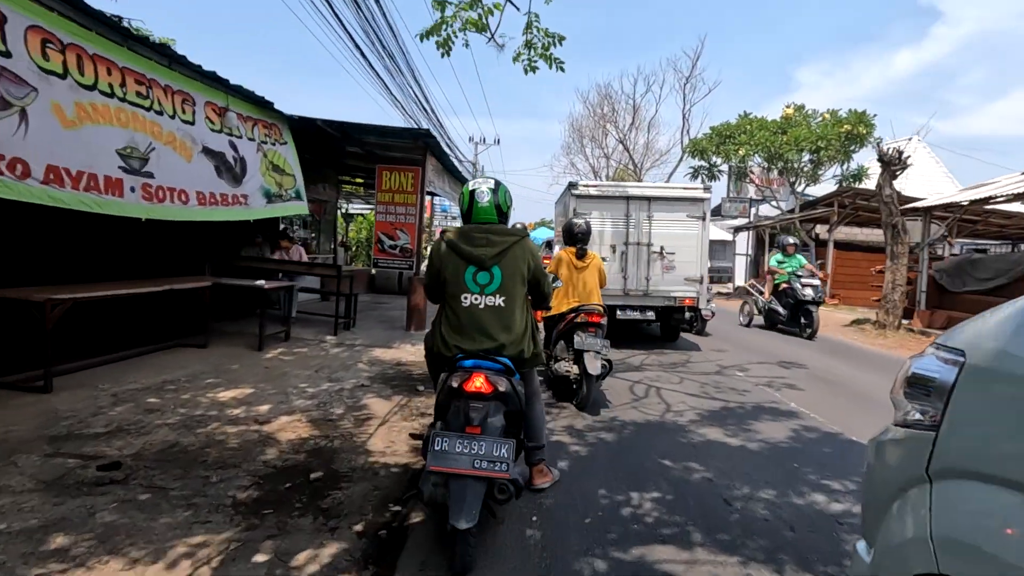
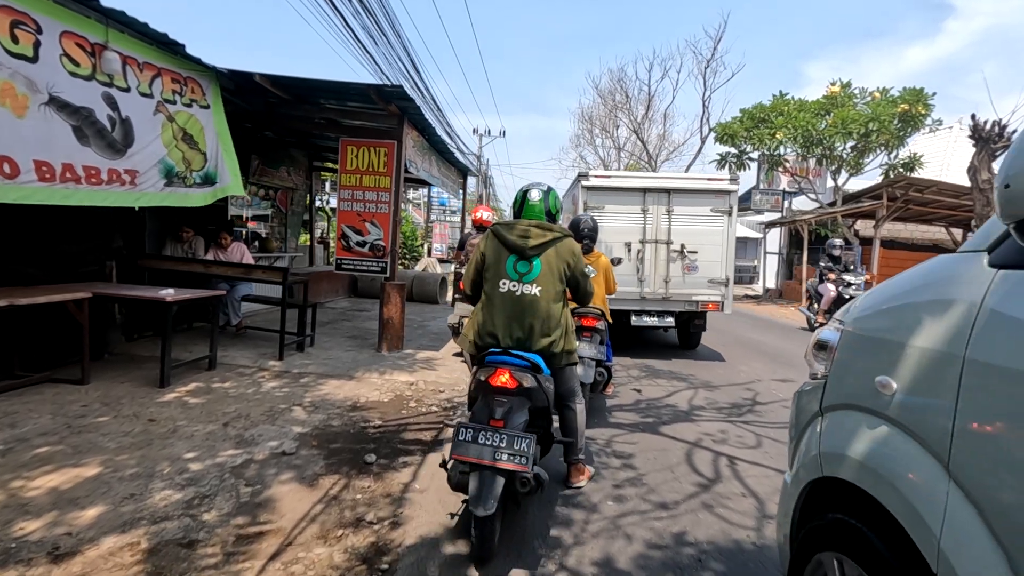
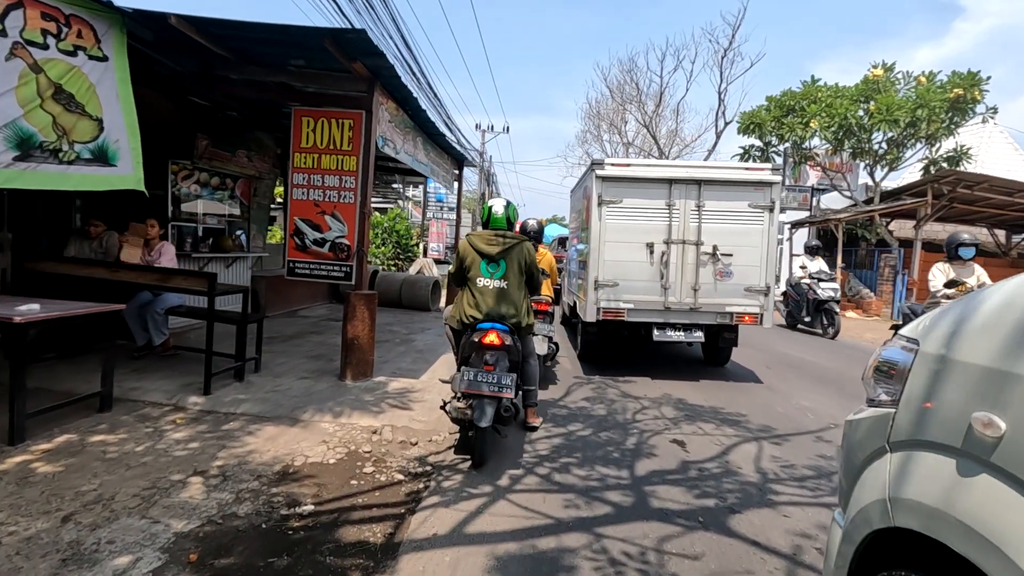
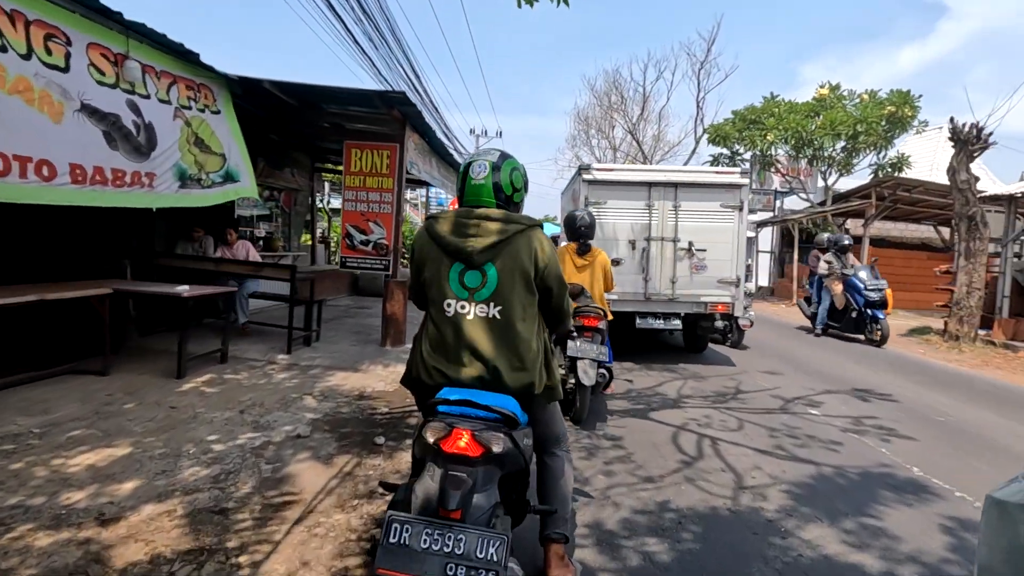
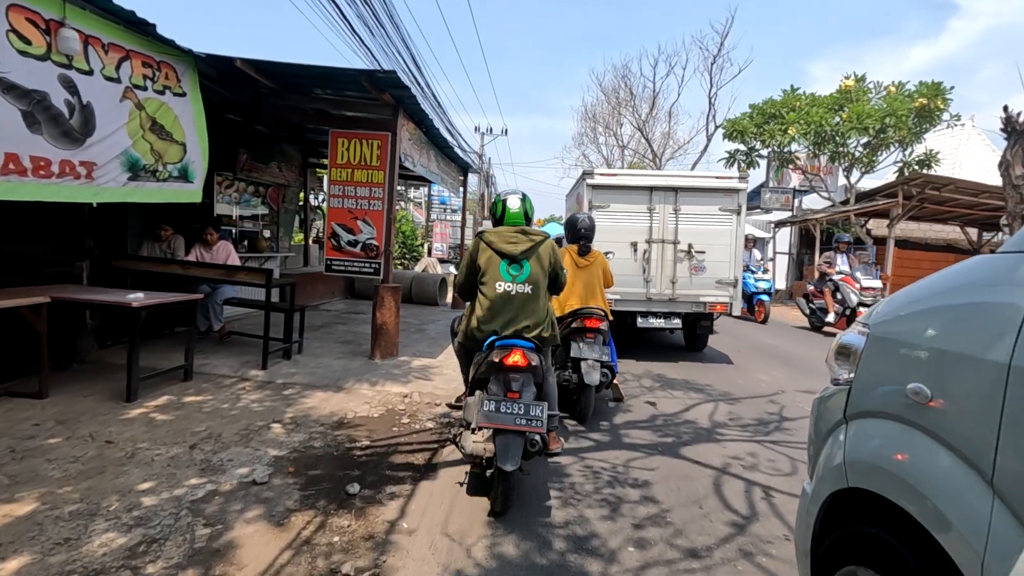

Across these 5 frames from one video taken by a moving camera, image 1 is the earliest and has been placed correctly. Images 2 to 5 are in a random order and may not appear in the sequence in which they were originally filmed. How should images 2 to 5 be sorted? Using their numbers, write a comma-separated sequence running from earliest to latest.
4, 2, 5, 3
